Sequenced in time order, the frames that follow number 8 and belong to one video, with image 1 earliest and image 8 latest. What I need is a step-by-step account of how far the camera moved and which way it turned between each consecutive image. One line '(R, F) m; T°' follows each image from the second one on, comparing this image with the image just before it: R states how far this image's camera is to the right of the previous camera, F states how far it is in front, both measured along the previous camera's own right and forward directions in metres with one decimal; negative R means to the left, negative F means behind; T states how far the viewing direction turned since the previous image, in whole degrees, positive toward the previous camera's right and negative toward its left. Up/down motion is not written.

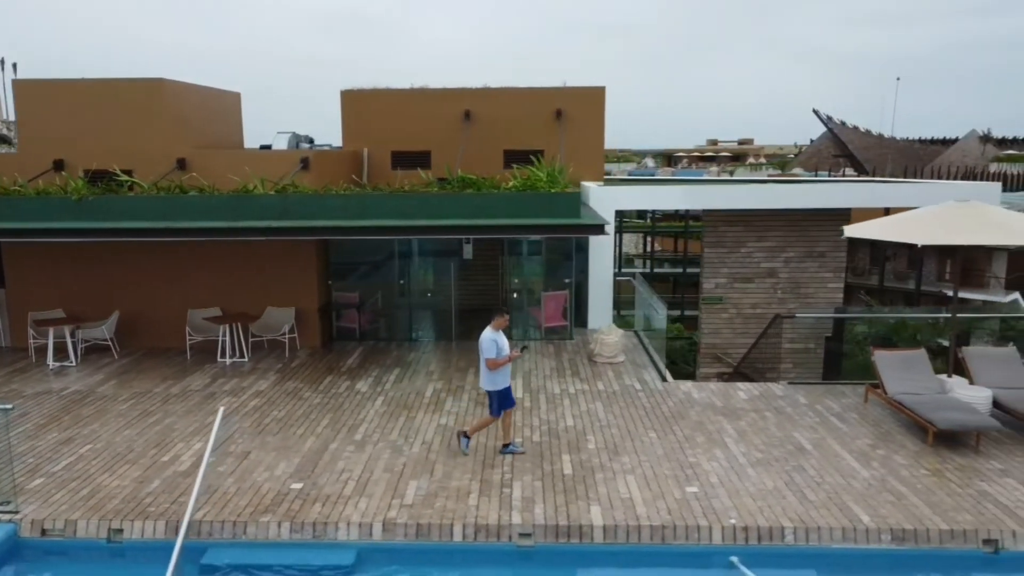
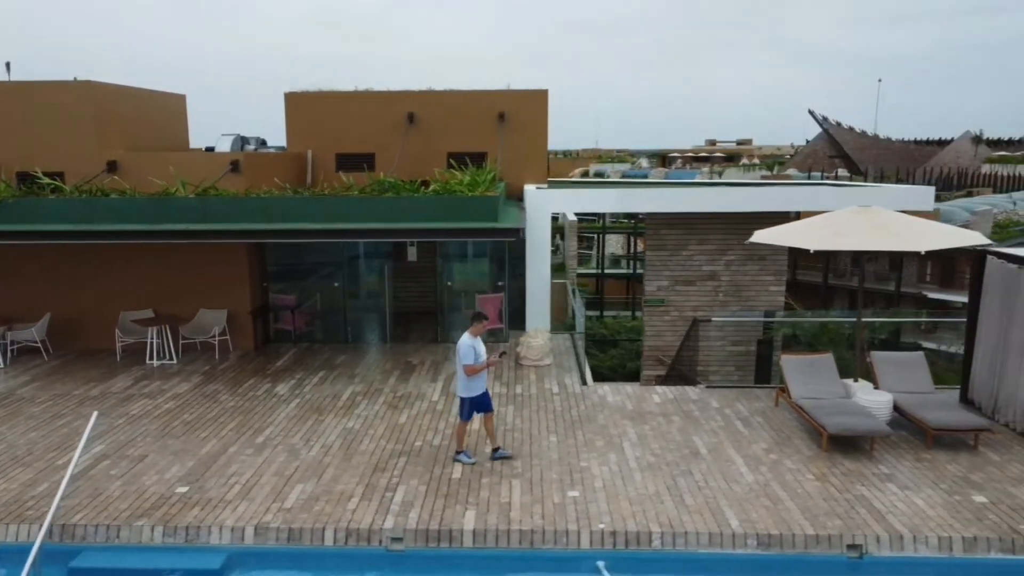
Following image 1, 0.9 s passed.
(+1.1, 0.0) m; 0°
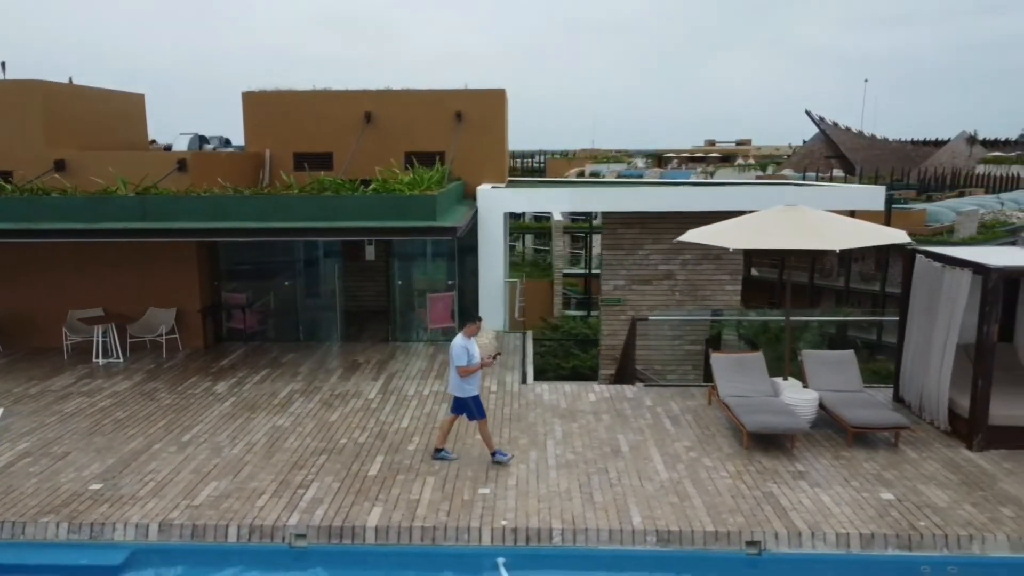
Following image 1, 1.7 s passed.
(+0.9, 0.0) m; 0°
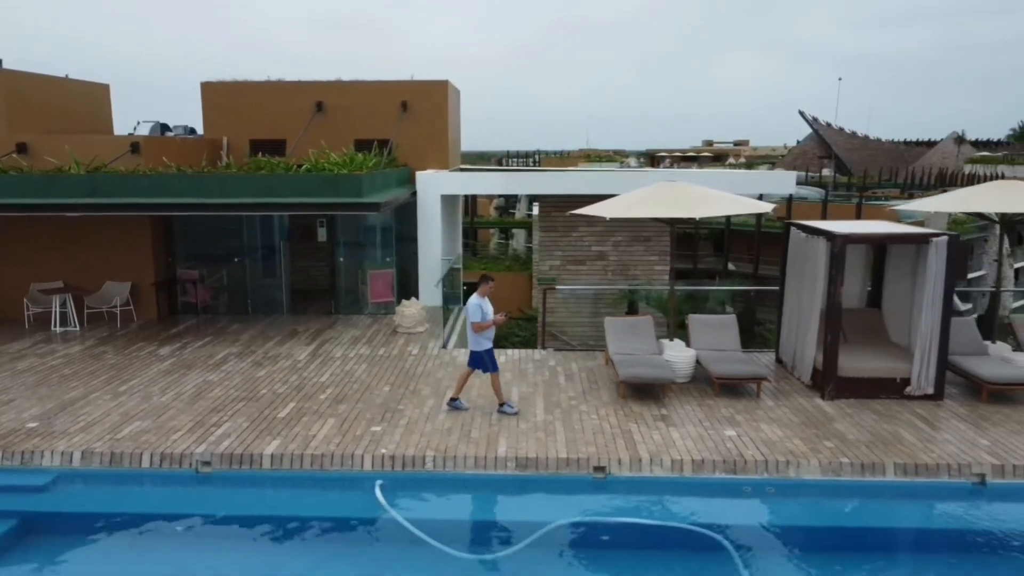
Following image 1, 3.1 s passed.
(+1.2, -0.8) m; 0°
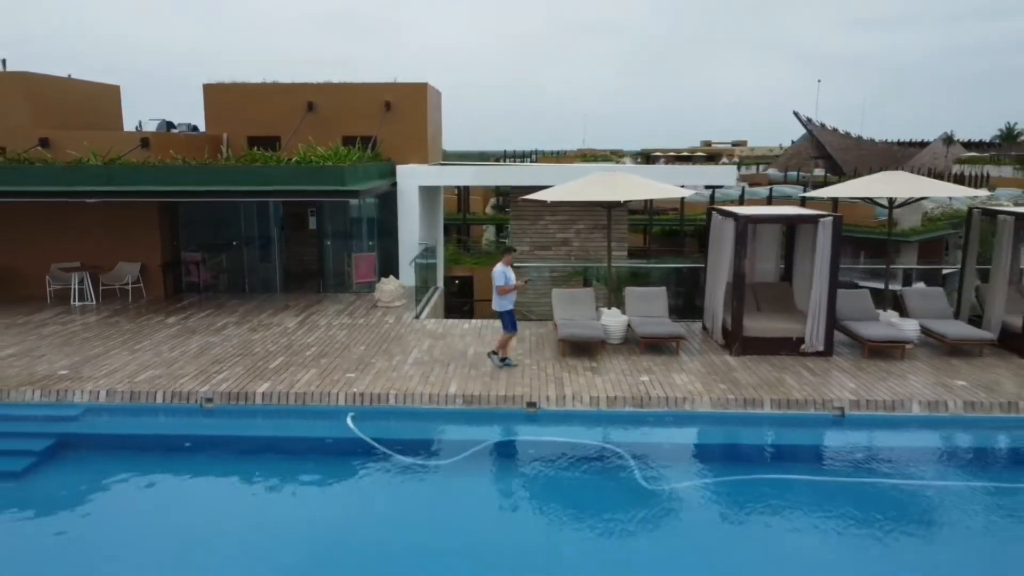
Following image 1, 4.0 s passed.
(+0.6, -1.5) m; 0°
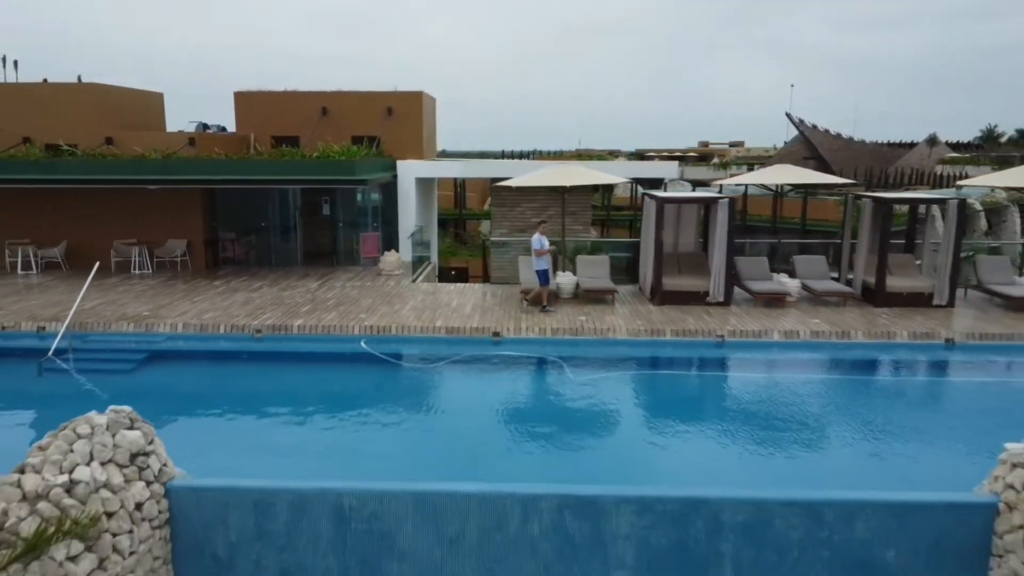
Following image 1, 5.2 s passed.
(+0.5, -2.9) m; 0°
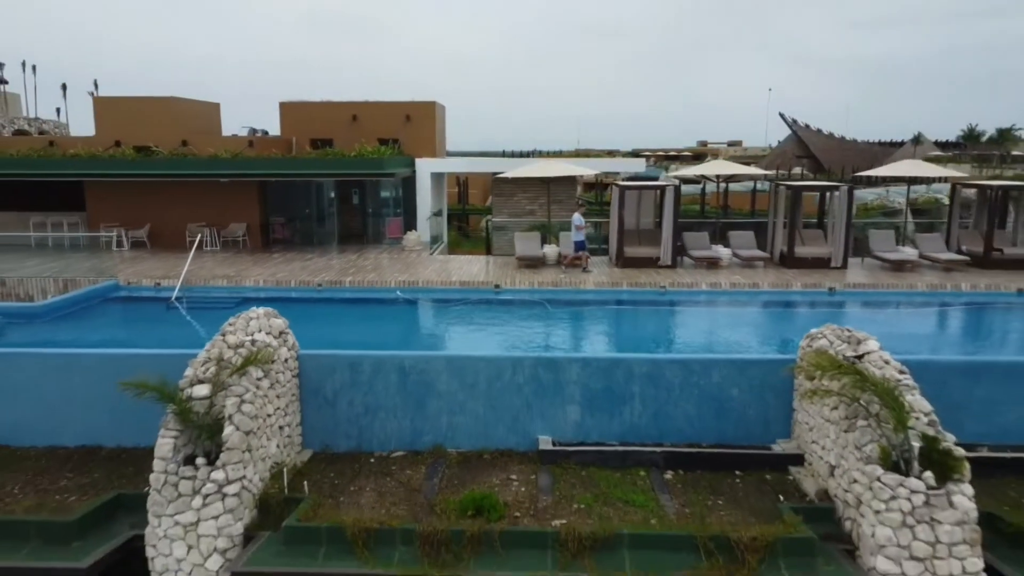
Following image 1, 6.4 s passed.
(+0.1, -3.8) m; 0°
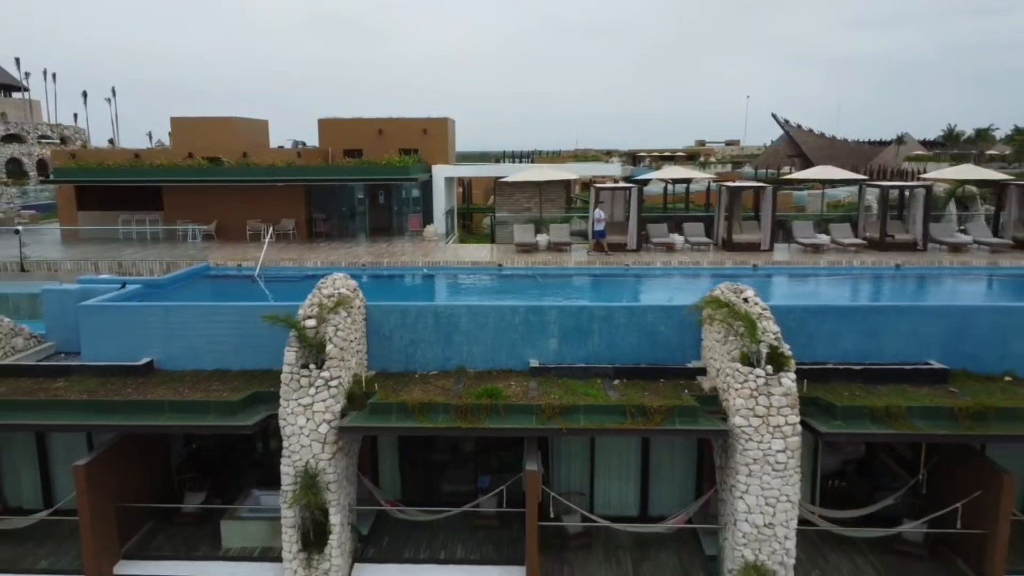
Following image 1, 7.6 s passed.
(+0.1, -4.5) m; 0°
